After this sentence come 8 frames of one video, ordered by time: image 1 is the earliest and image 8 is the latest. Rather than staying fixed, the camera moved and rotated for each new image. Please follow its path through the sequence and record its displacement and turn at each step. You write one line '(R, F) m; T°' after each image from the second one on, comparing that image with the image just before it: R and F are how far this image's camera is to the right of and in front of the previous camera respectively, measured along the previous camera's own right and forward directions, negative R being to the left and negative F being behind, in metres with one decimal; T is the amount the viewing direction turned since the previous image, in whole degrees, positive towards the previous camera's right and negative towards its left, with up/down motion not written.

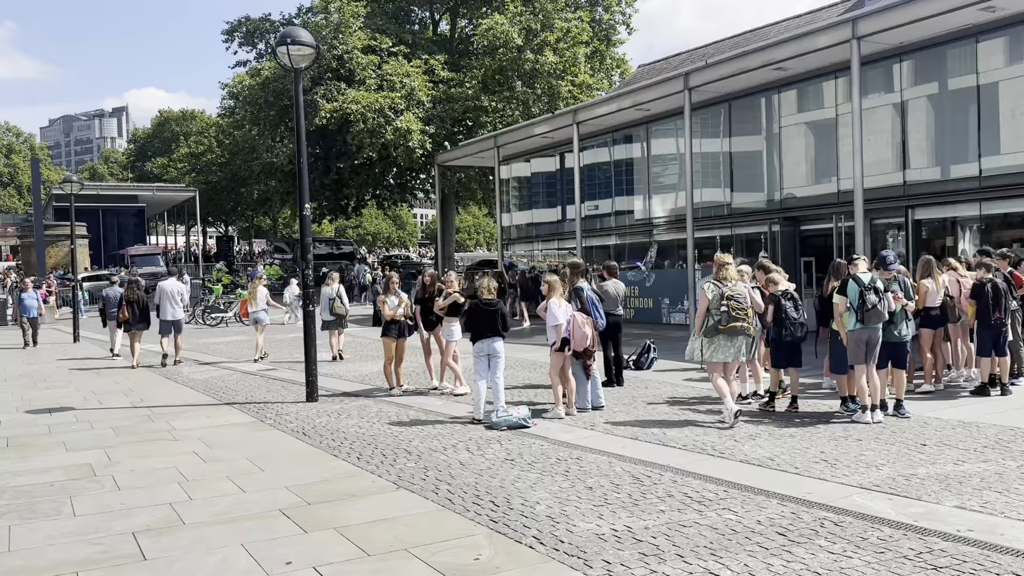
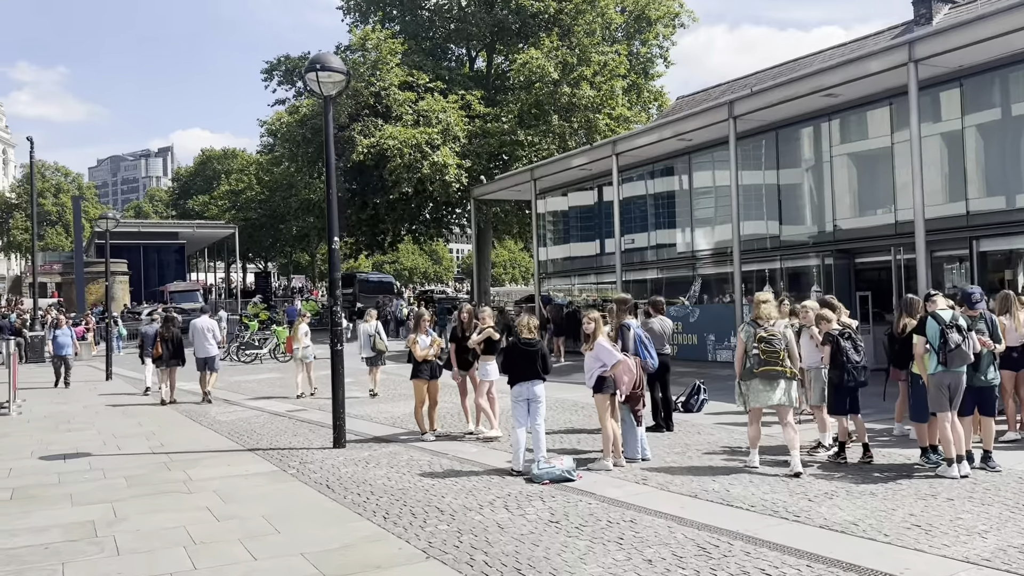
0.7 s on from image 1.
(-0.1, +0.7) m; -3°
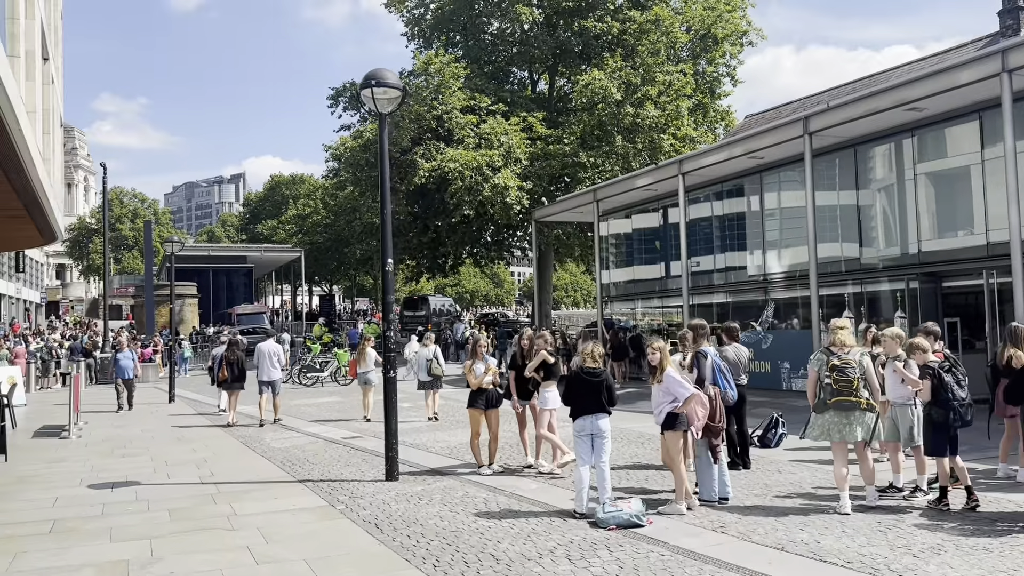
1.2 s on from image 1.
(0.0, +0.5) m; -4°
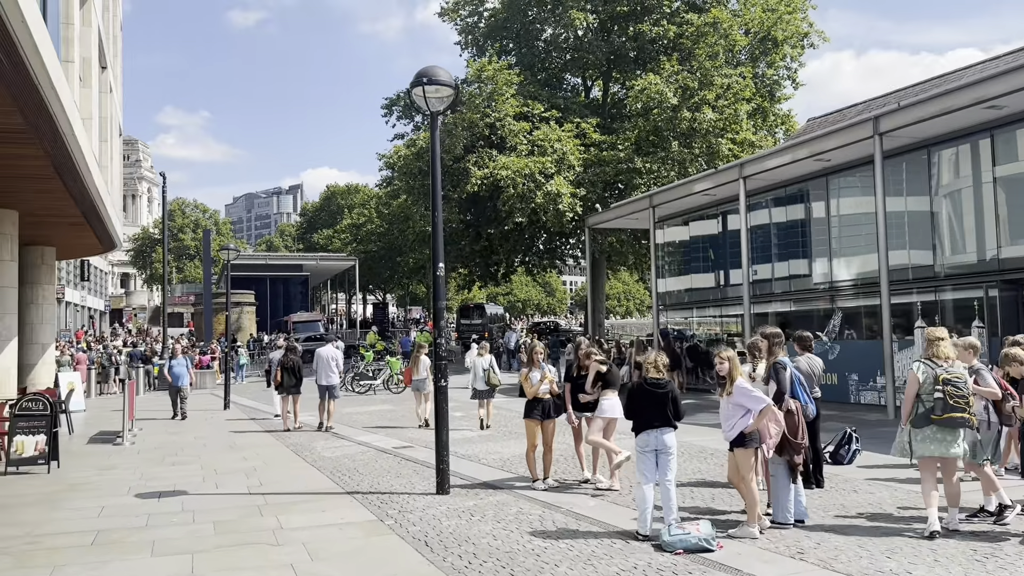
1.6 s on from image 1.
(0.0, +0.4) m; -4°
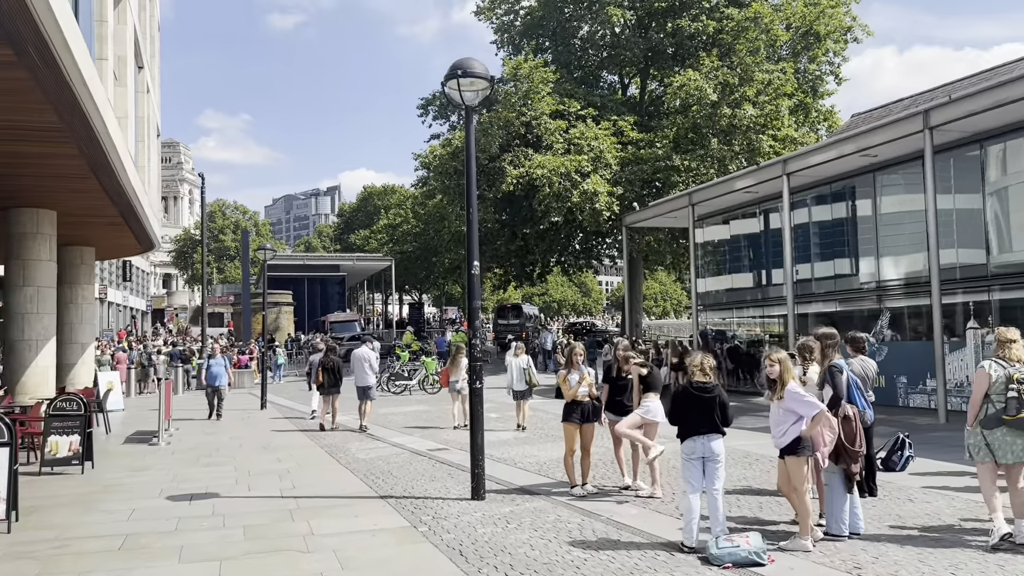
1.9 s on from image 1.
(0.0, +0.3) m; -2°
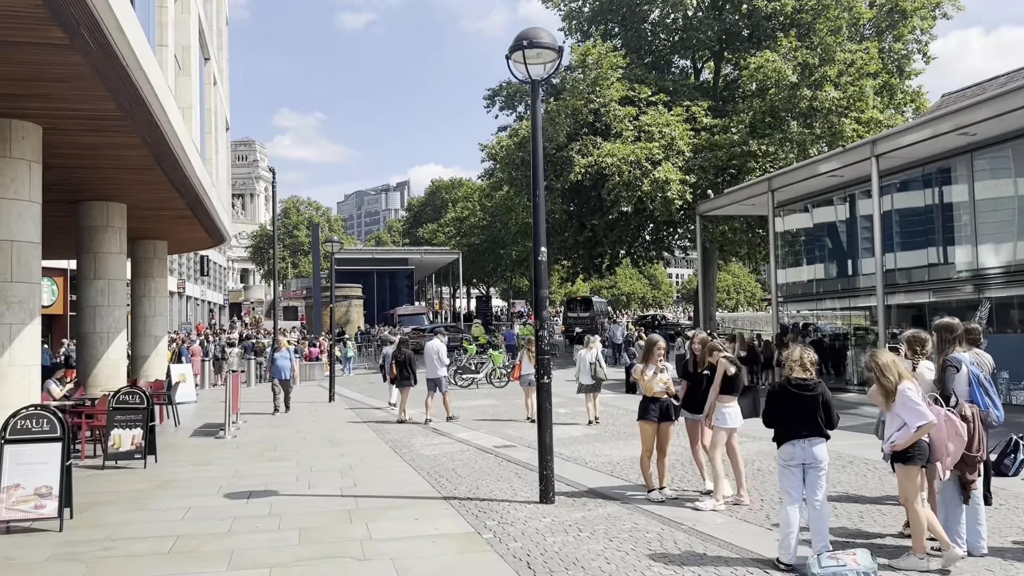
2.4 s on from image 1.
(0.0, +0.6) m; -5°
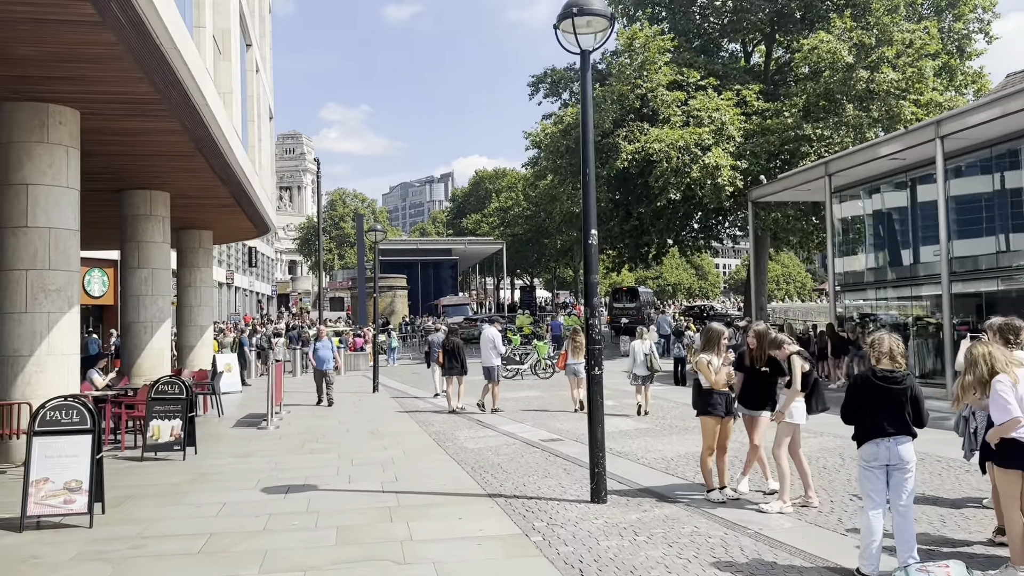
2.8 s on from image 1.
(0.0, +0.5) m; -3°
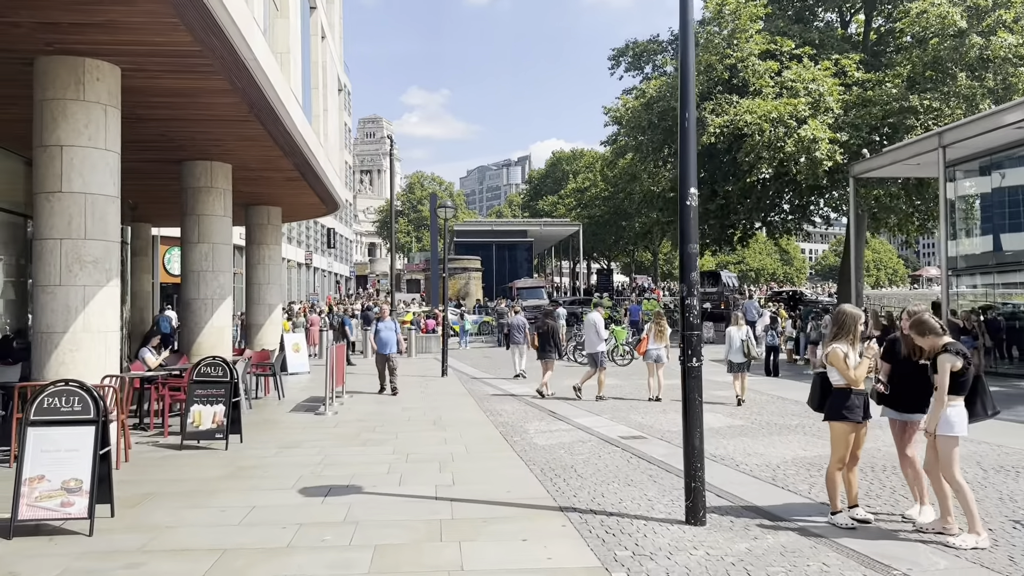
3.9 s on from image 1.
(0.0, +1.2) m; -5°
